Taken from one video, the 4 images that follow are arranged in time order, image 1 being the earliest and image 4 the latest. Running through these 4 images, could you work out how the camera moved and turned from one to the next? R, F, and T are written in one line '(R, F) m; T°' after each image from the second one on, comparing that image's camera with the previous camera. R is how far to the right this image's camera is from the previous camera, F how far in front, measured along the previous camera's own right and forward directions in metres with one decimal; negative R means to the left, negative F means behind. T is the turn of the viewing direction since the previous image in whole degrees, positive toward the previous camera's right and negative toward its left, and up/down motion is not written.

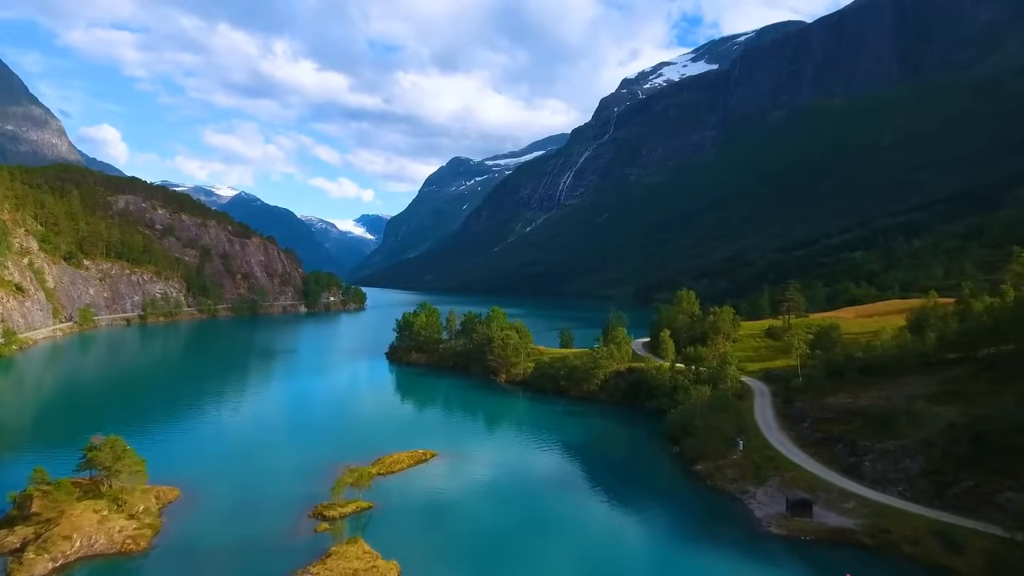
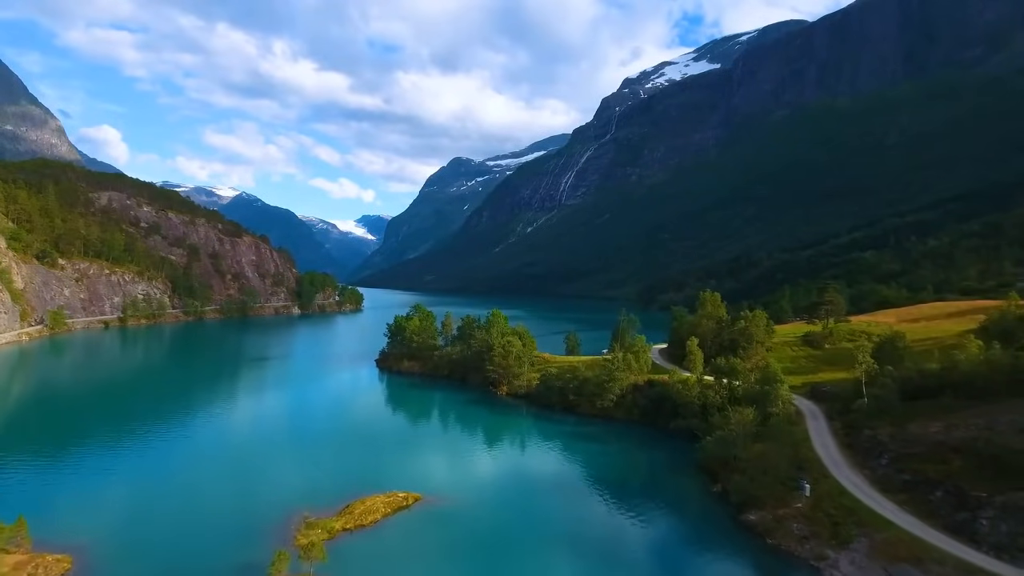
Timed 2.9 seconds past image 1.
(-0.2, +10.1) m; 0°
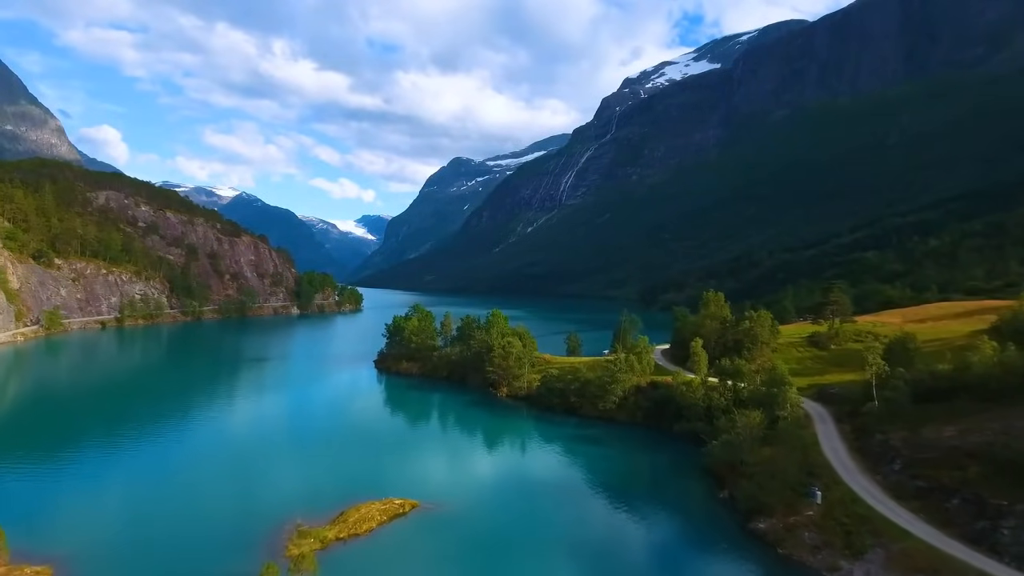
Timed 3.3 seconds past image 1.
(0.0, +1.3) m; 0°
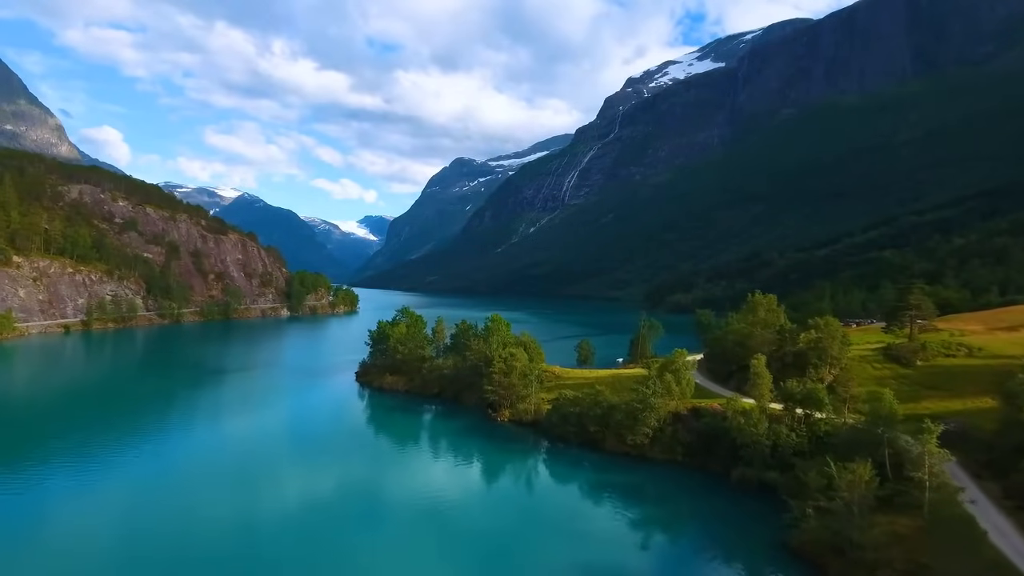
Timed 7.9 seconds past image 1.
(-0.2, +14.3) m; 0°
